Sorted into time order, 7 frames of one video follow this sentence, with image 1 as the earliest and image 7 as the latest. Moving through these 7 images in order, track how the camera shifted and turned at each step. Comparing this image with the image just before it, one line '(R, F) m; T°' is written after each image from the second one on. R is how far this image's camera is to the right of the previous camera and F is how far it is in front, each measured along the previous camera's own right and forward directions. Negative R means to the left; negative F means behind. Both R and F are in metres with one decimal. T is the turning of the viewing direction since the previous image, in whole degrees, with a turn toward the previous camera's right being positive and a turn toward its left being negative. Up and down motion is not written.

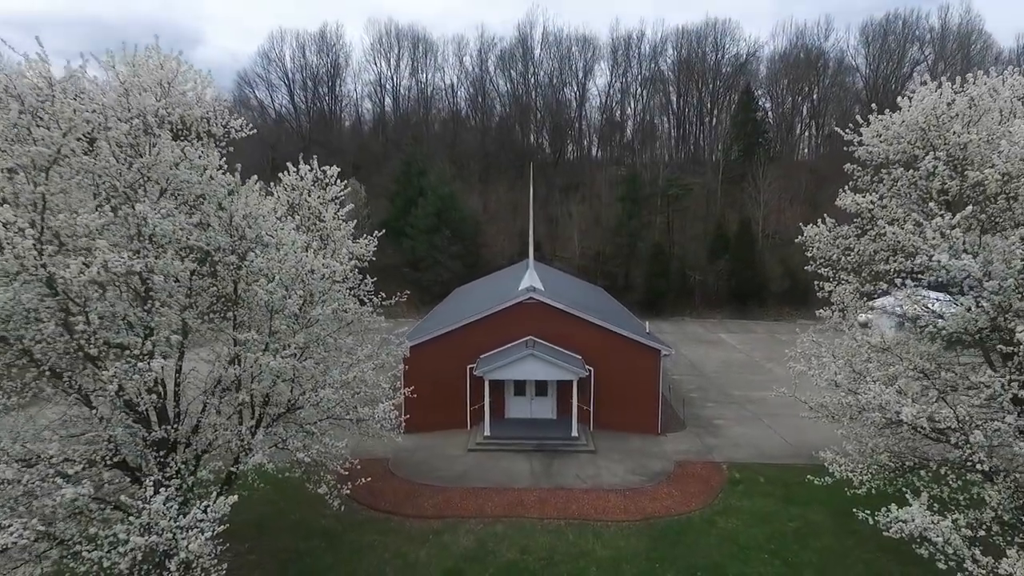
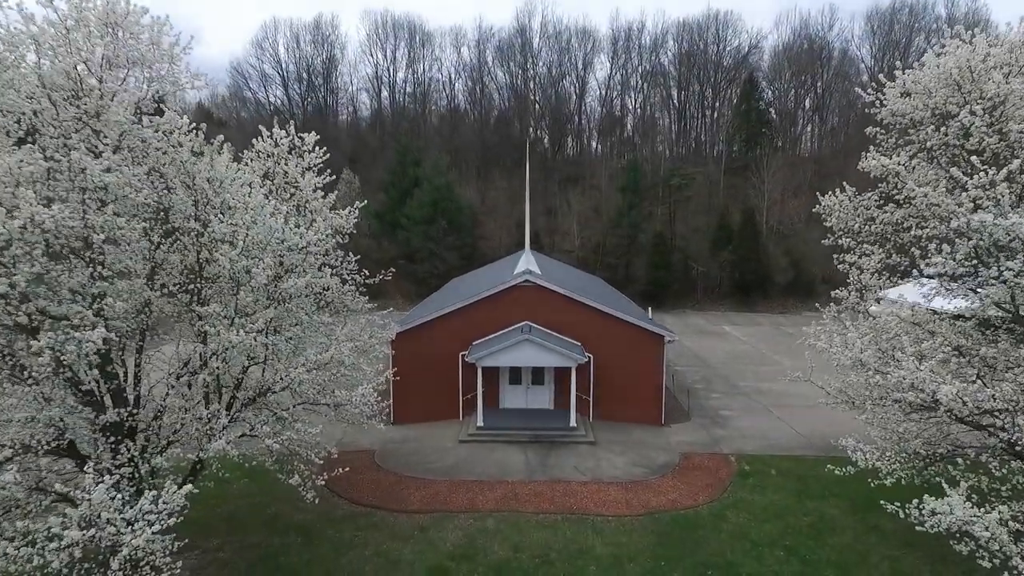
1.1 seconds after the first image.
(+0.1, +1.0) m; 0°
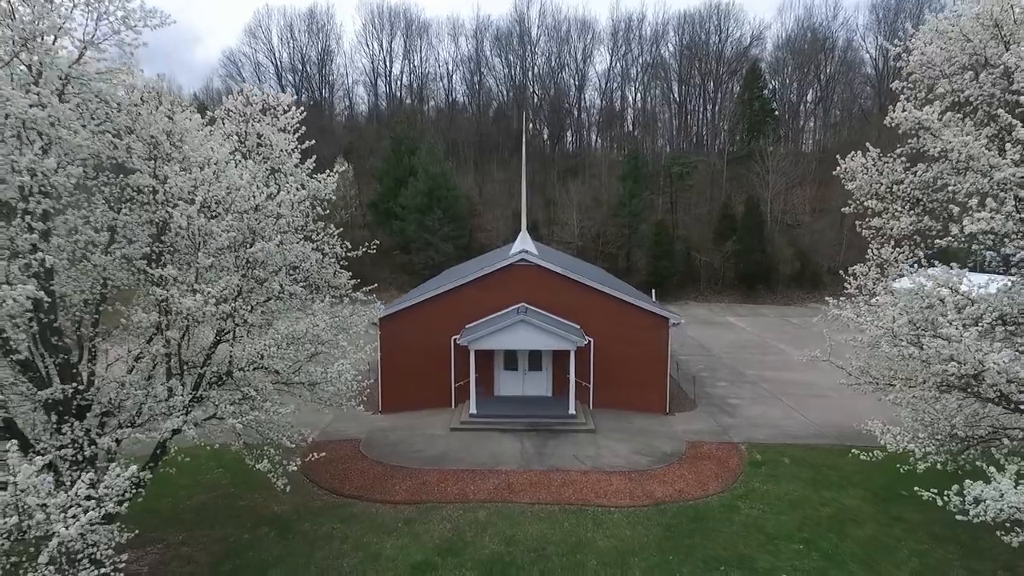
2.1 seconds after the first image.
(+0.1, +1.0) m; 0°
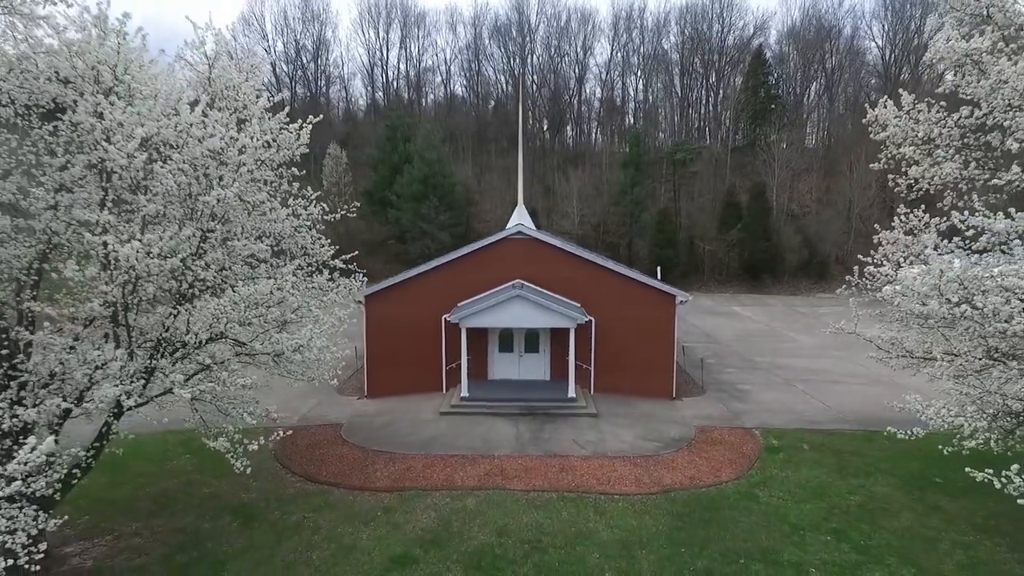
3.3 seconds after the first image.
(+0.1, +1.1) m; 0°
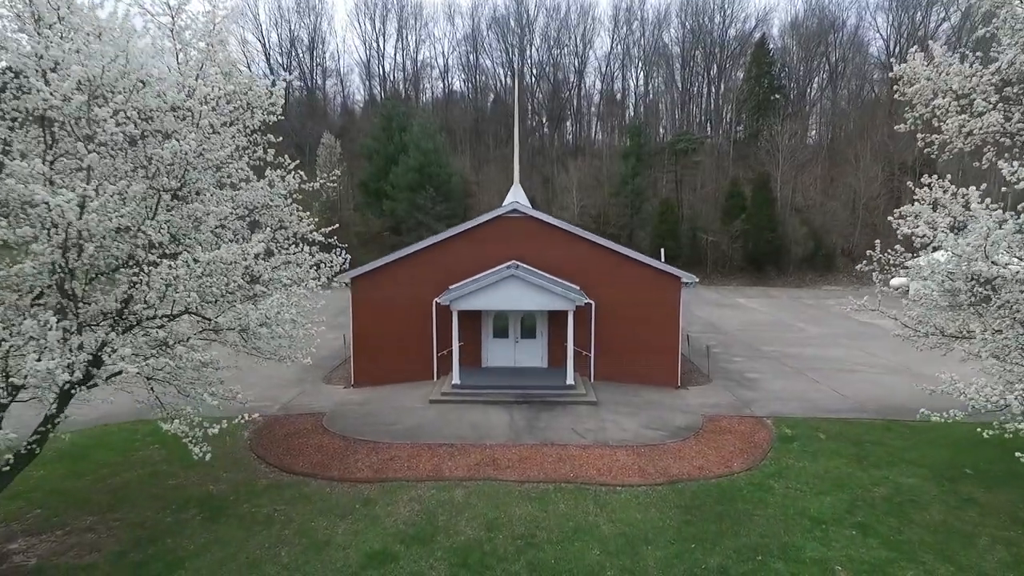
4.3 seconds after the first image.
(+0.1, +0.9) m; 0°
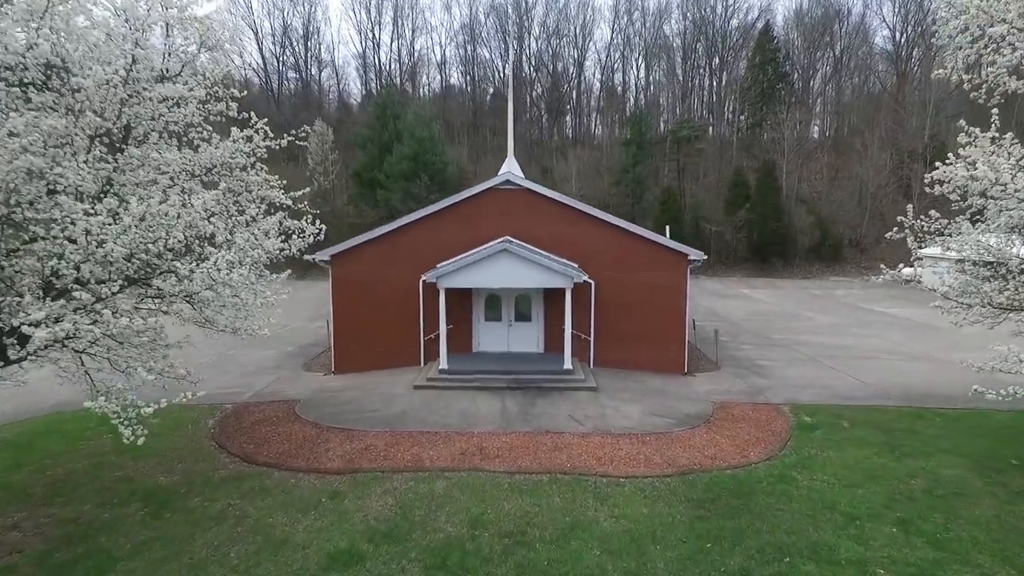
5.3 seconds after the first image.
(+0.1, +1.1) m; 0°
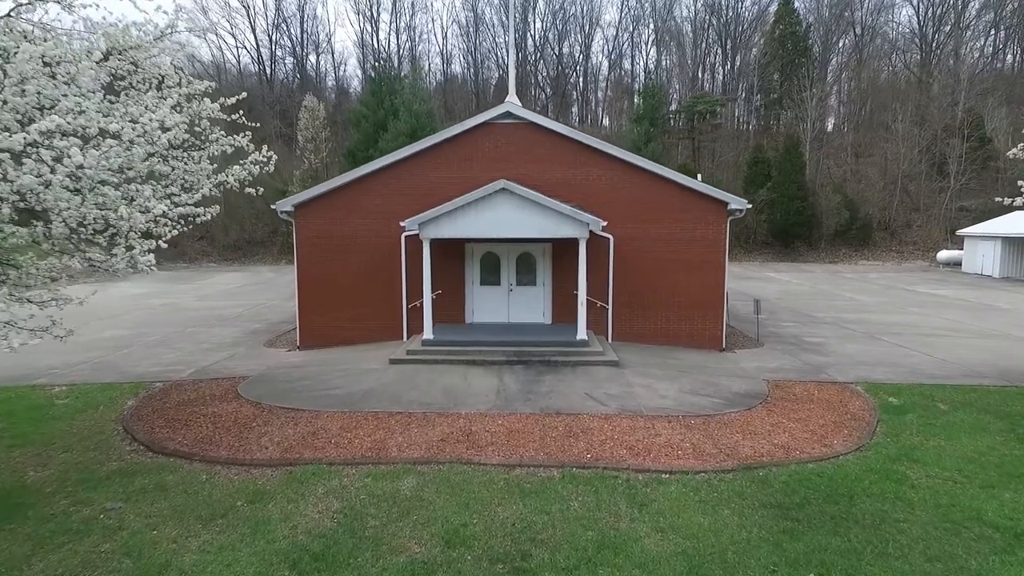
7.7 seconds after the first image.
(+0.1, +2.3) m; 0°
